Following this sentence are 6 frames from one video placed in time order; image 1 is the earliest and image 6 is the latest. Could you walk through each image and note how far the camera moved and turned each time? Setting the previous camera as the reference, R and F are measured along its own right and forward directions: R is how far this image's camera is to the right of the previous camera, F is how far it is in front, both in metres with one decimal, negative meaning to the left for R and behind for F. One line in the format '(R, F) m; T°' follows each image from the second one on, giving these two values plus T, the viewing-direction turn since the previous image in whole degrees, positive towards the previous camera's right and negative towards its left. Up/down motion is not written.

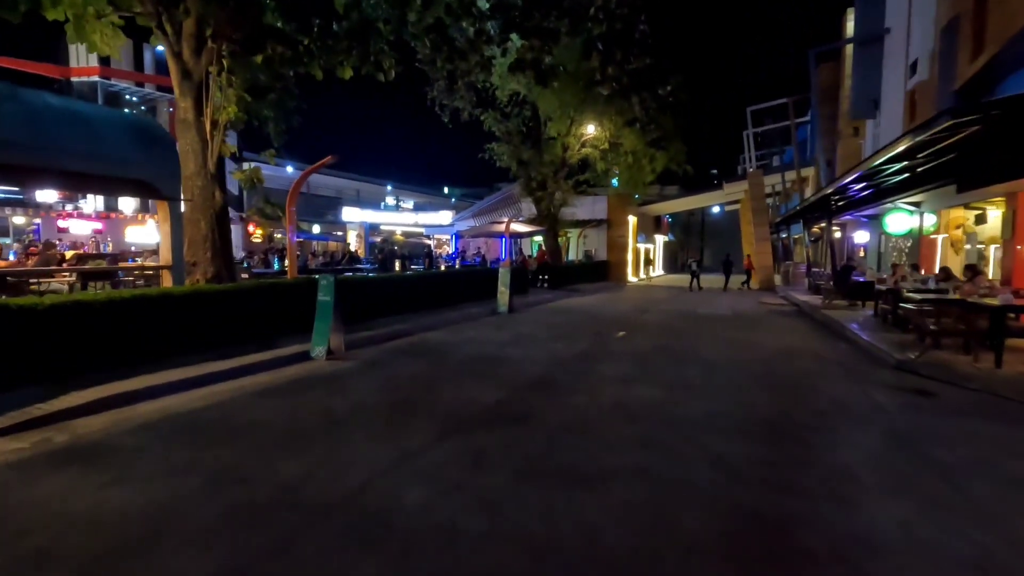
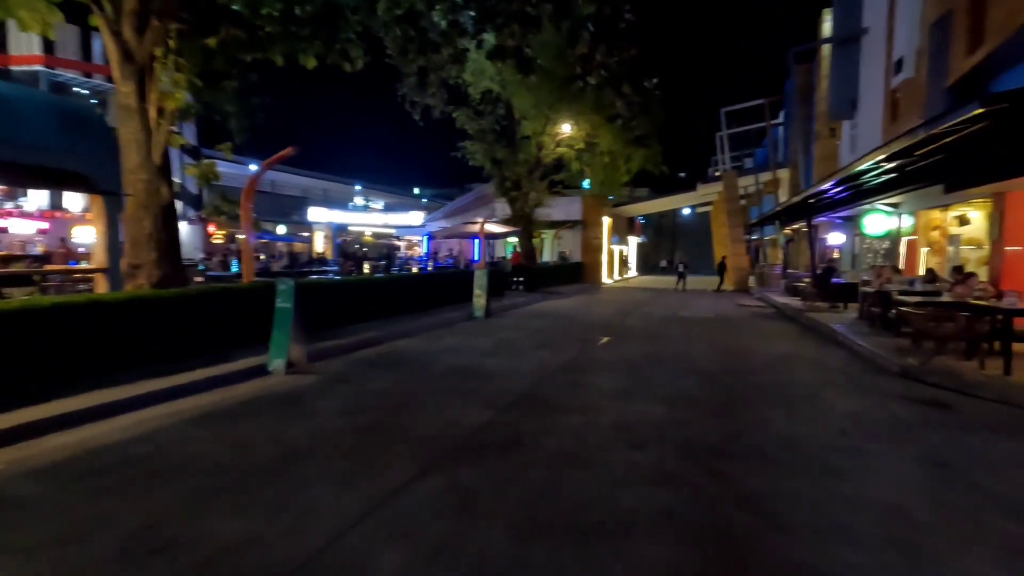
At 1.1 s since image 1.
(-0.2, +1.0) m; +3°
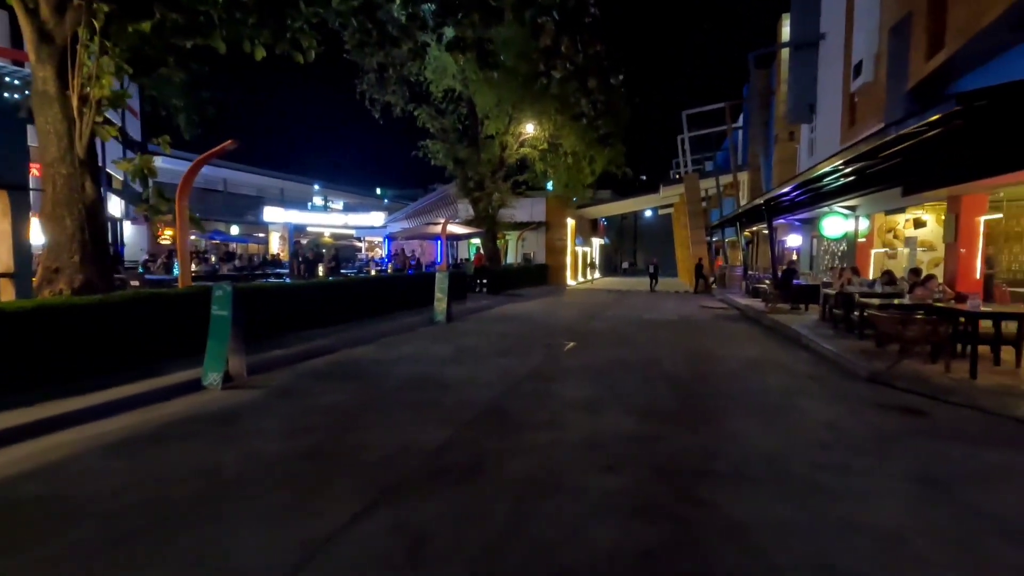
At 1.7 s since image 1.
(+0.1, +0.6) m; +4°
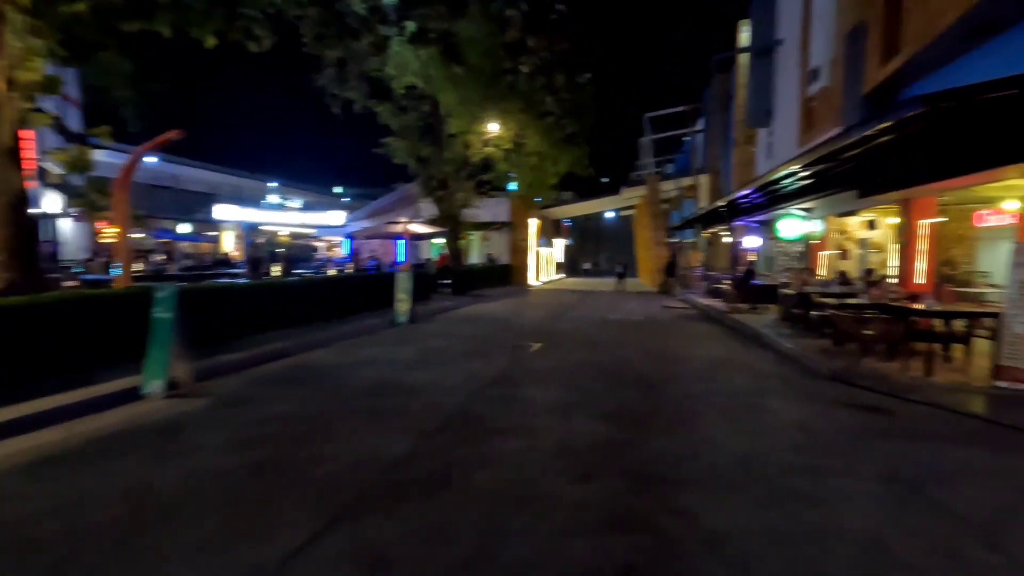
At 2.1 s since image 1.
(-0.1, +0.3) m; +4°
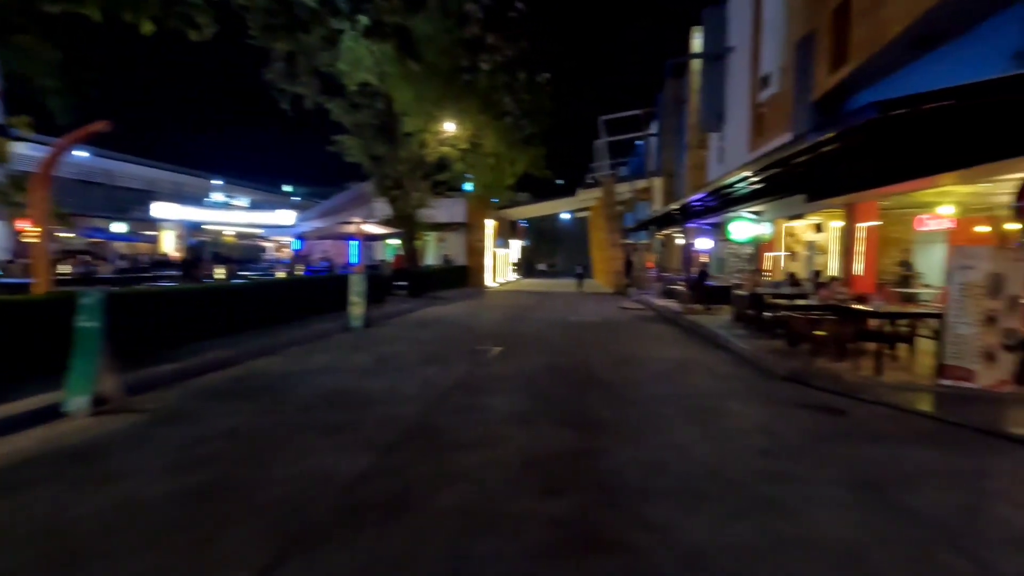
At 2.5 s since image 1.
(-0.1, +0.3) m; +5°
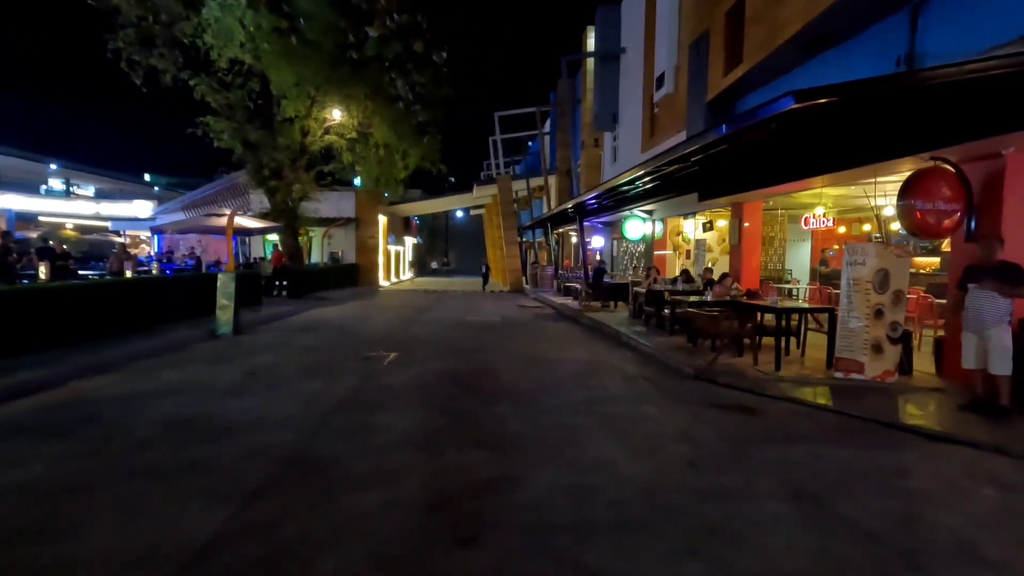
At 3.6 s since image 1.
(-0.1, +1.0) m; +11°
